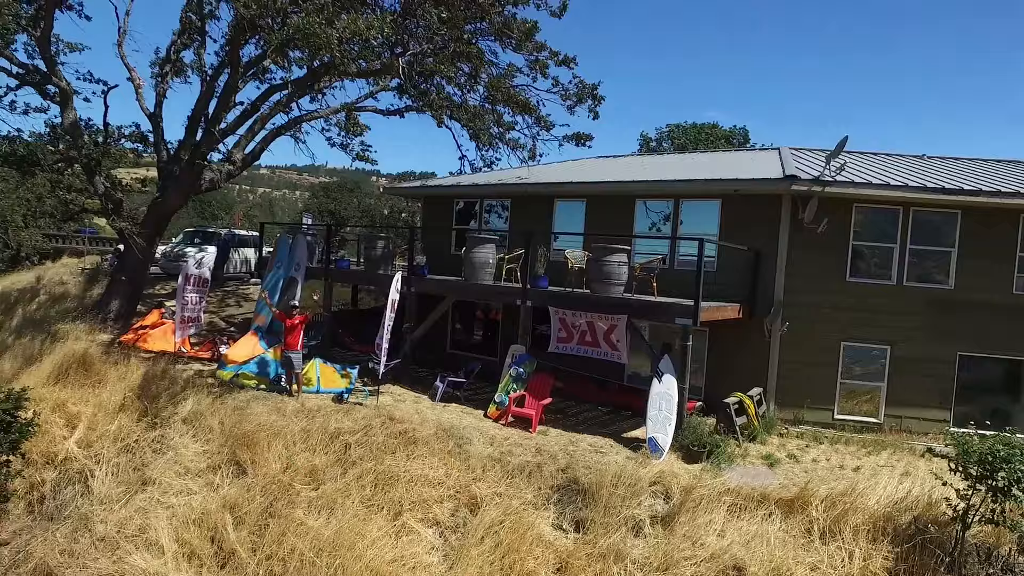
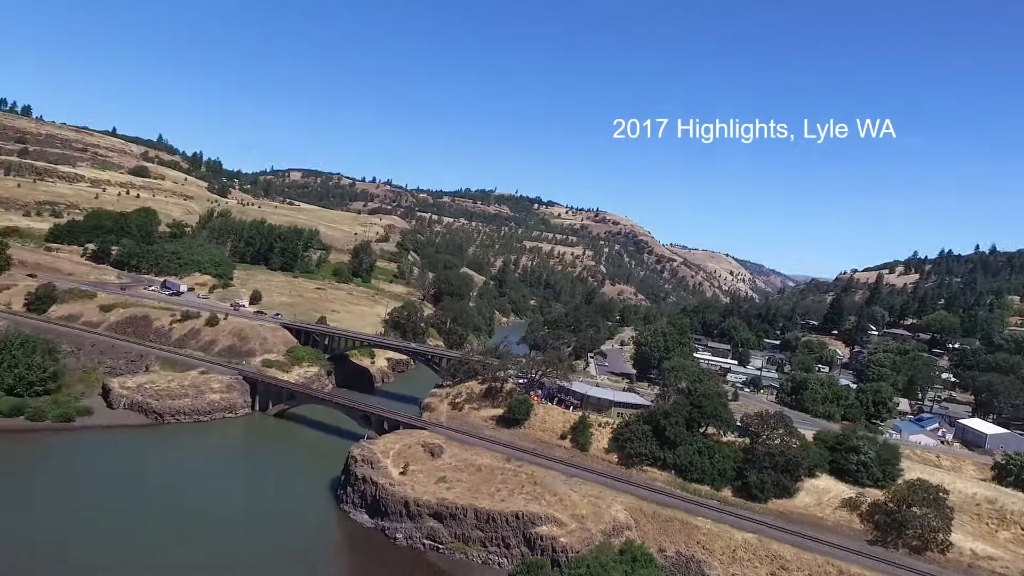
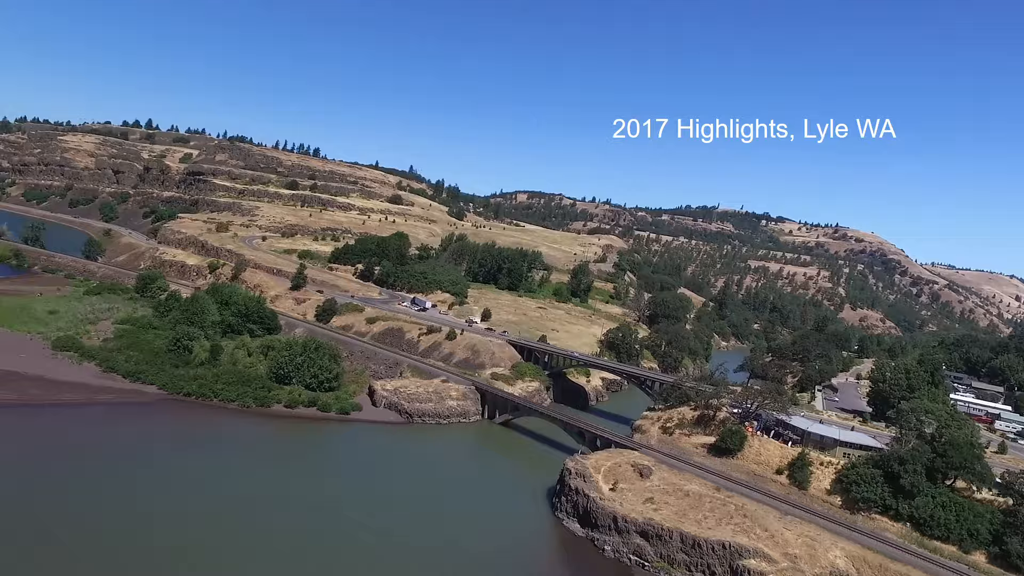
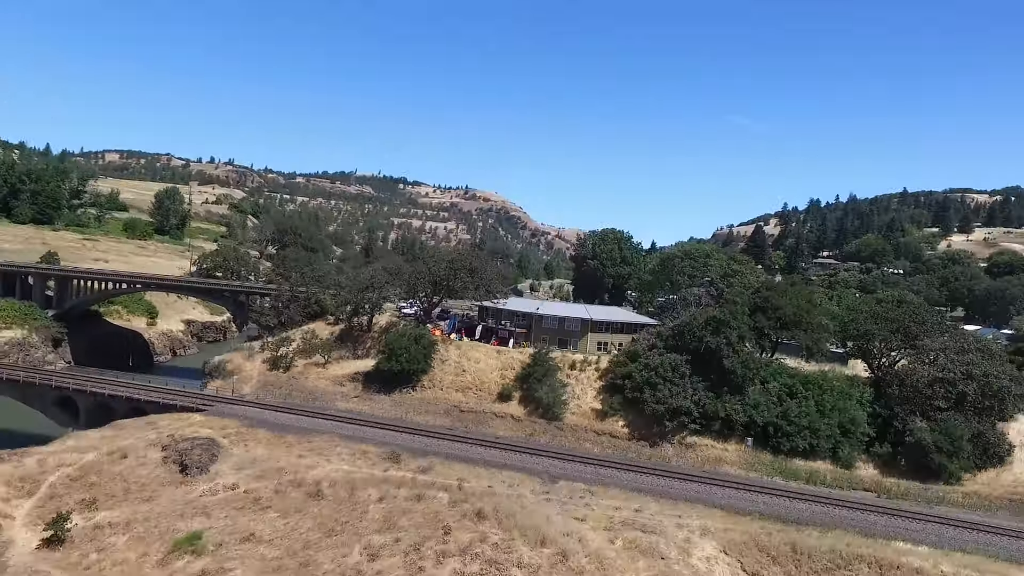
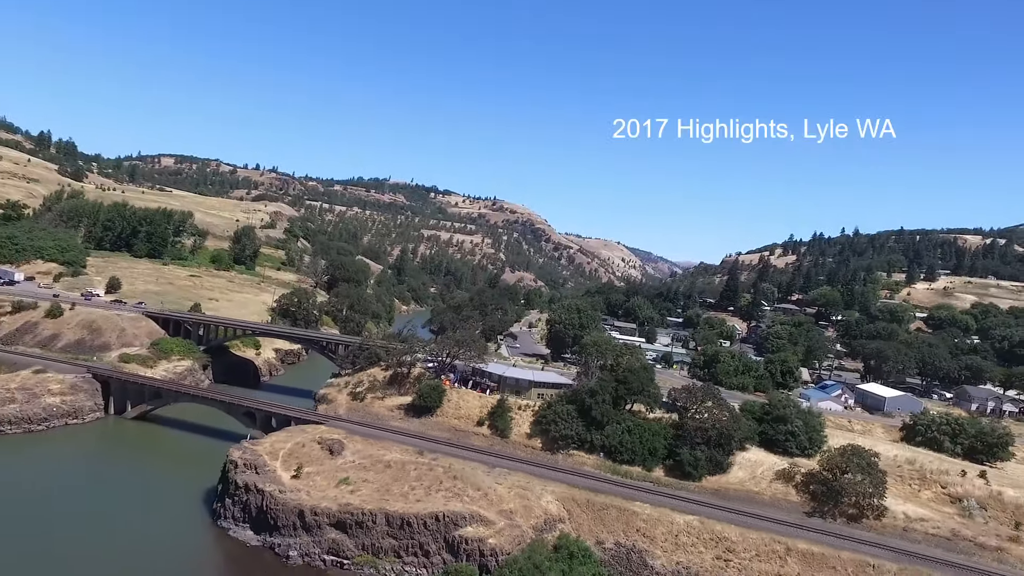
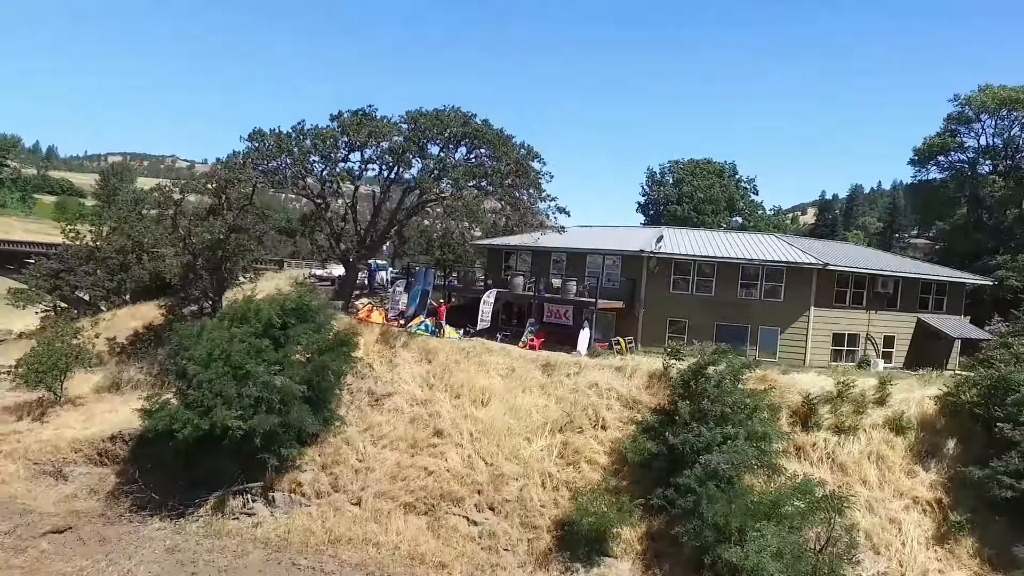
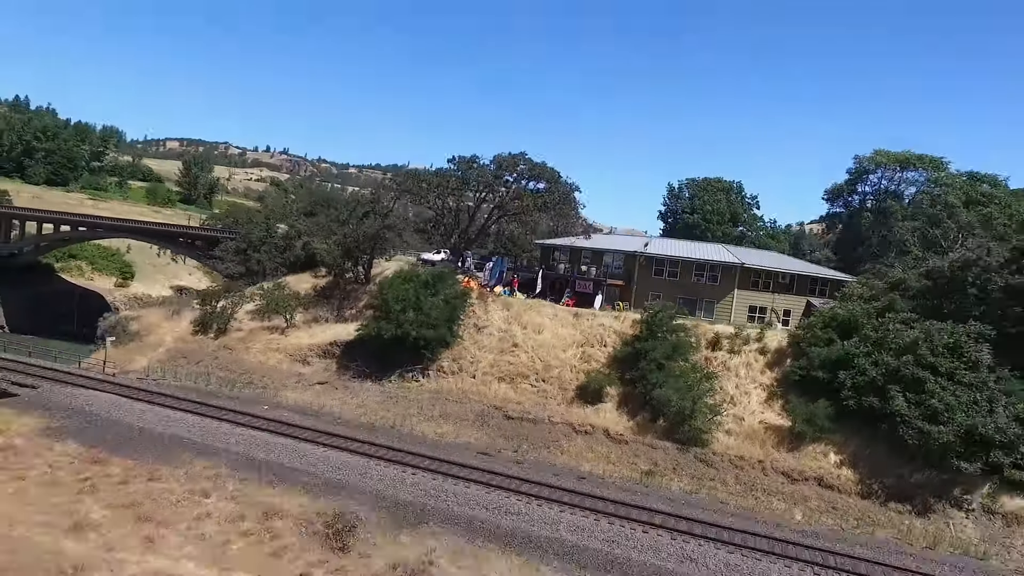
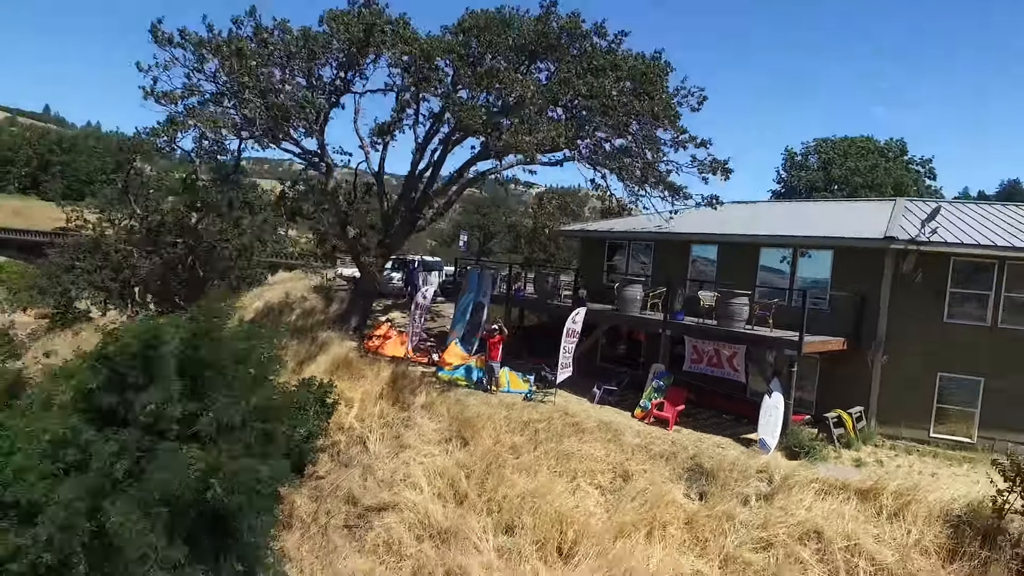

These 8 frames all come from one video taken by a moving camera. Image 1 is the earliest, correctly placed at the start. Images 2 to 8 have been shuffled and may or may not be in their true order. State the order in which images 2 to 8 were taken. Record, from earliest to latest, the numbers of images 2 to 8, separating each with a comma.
8, 6, 7, 4, 5, 2, 3
